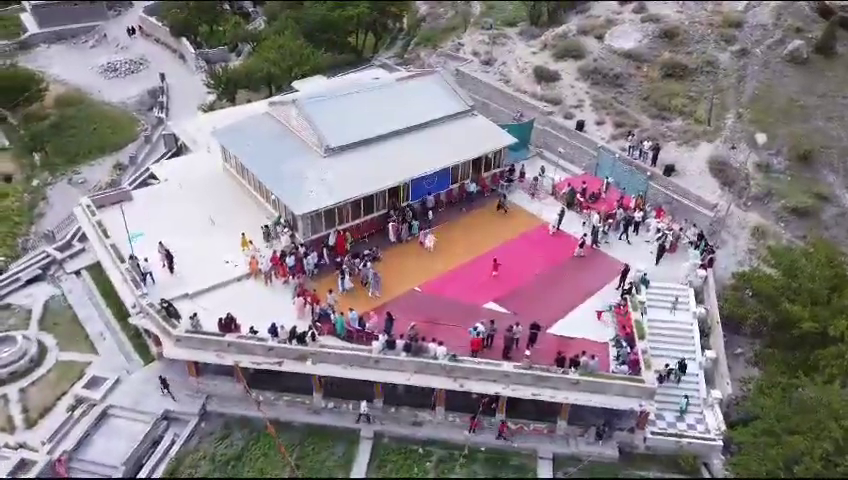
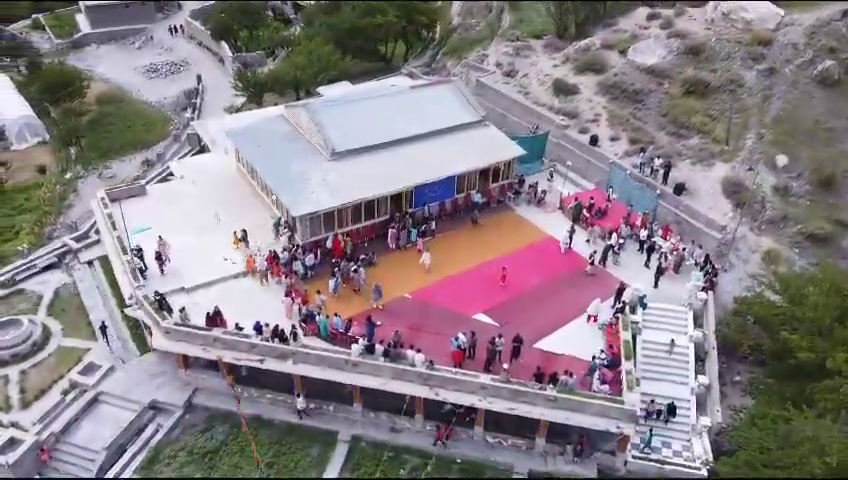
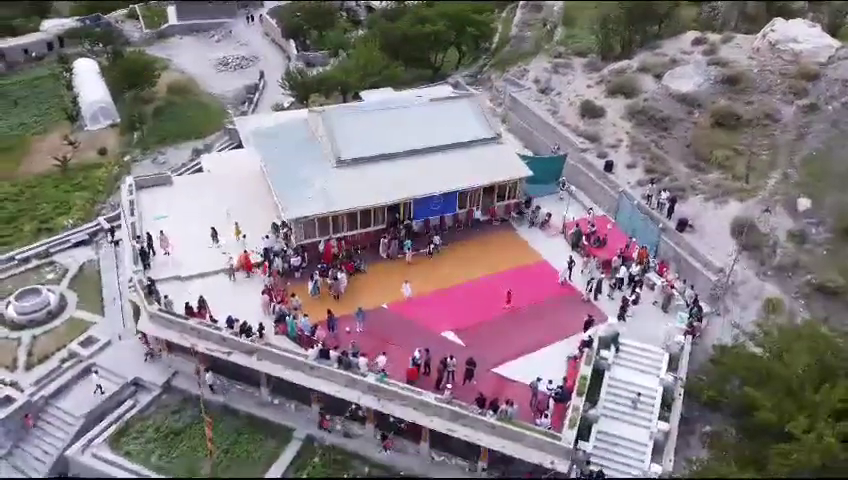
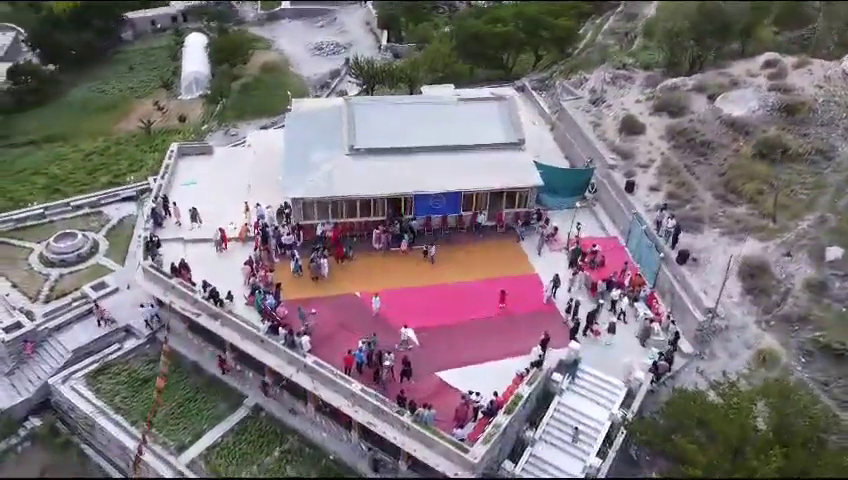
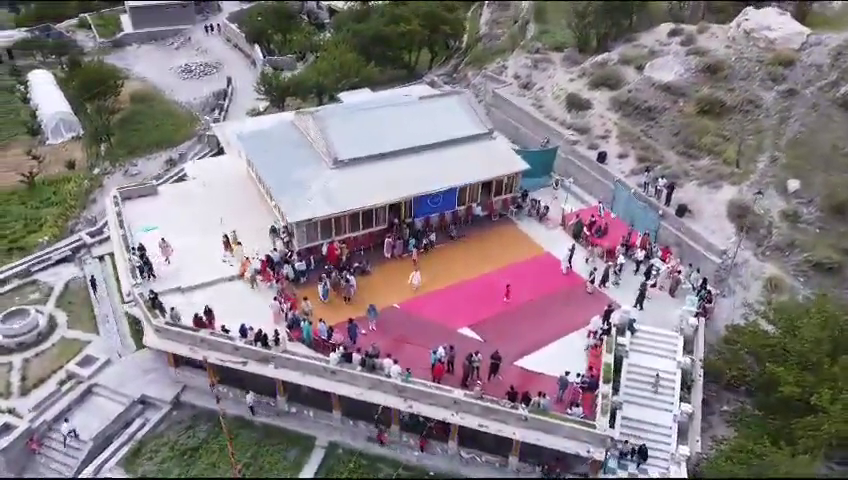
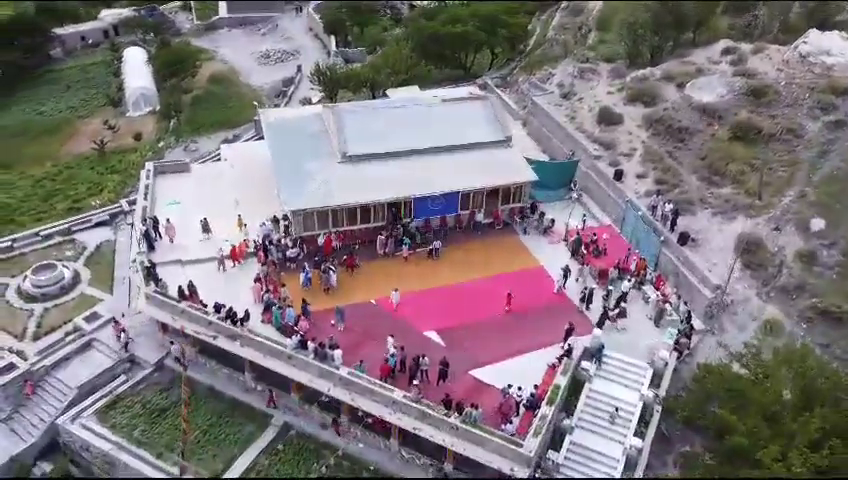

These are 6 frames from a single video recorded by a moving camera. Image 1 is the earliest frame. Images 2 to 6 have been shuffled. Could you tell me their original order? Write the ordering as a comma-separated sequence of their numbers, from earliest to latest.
2, 5, 3, 6, 4
